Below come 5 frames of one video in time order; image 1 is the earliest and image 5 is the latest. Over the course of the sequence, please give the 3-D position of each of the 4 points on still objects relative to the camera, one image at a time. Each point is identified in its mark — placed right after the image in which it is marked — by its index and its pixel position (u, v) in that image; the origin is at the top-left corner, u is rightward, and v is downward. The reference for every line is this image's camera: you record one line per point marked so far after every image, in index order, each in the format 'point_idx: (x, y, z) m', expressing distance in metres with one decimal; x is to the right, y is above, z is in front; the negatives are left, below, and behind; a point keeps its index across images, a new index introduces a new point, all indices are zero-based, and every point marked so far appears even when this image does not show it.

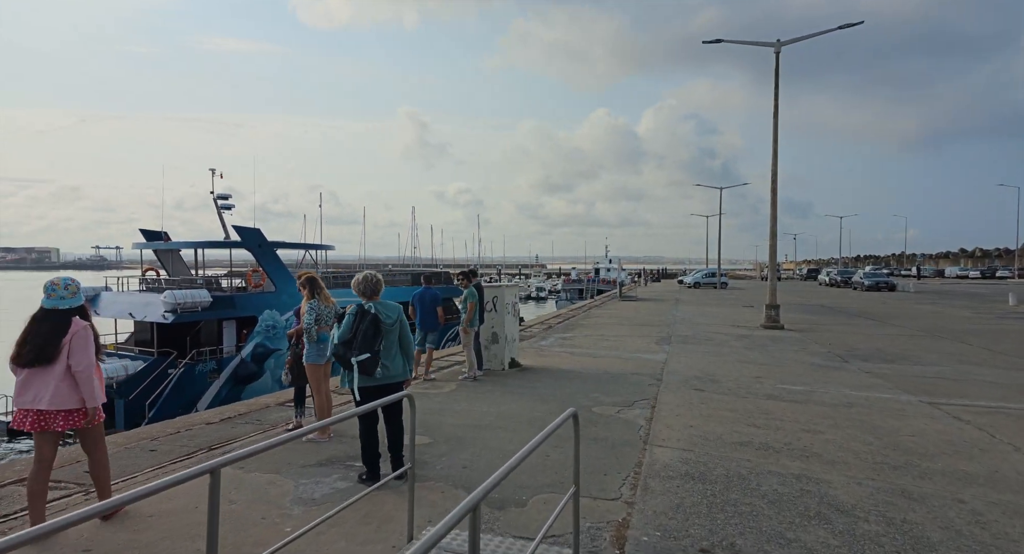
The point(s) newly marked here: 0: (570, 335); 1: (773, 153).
0: (+1.6, -1.5, +16.0) m
1: (+8.0, +3.8, +18.2) m
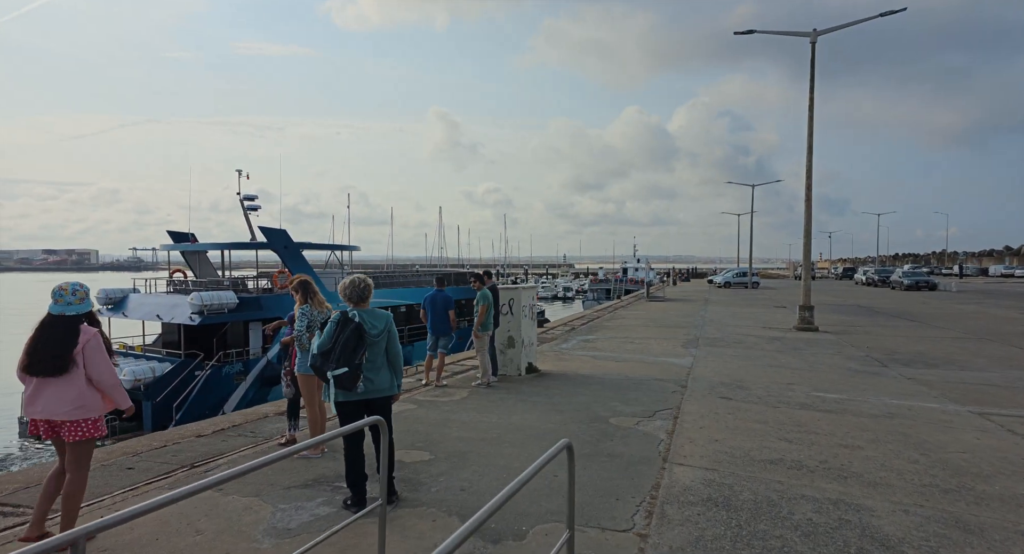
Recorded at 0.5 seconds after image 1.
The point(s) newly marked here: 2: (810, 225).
0: (+2.1, -1.6, +15.5) m
1: (+8.6, +3.8, +17.5) m
2: (+8.8, +1.6, +17.8) m
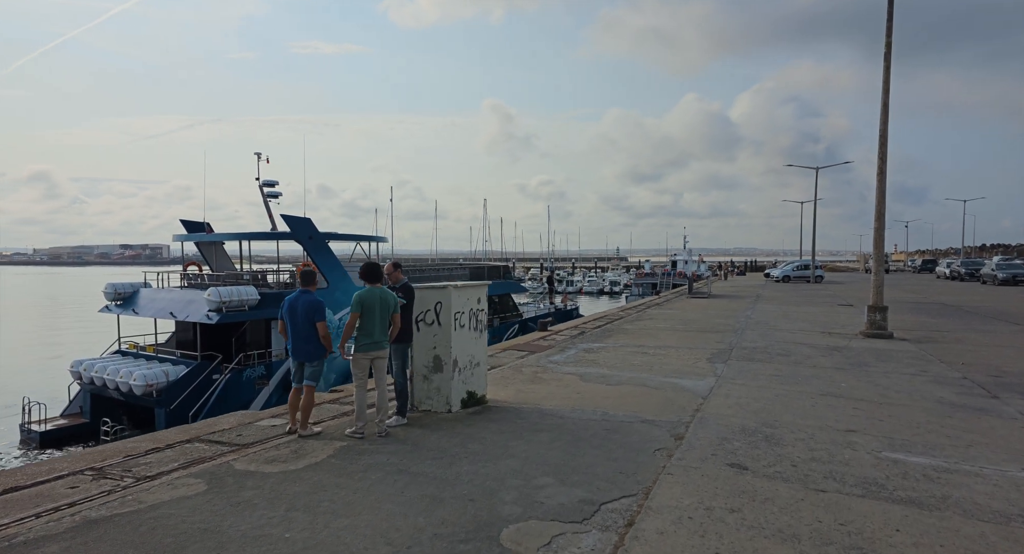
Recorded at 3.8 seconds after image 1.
0: (+1.9, -1.4, +12.6) m
1: (+8.5, +3.9, +13.9) m
2: (+8.8, +1.7, +14.2) m
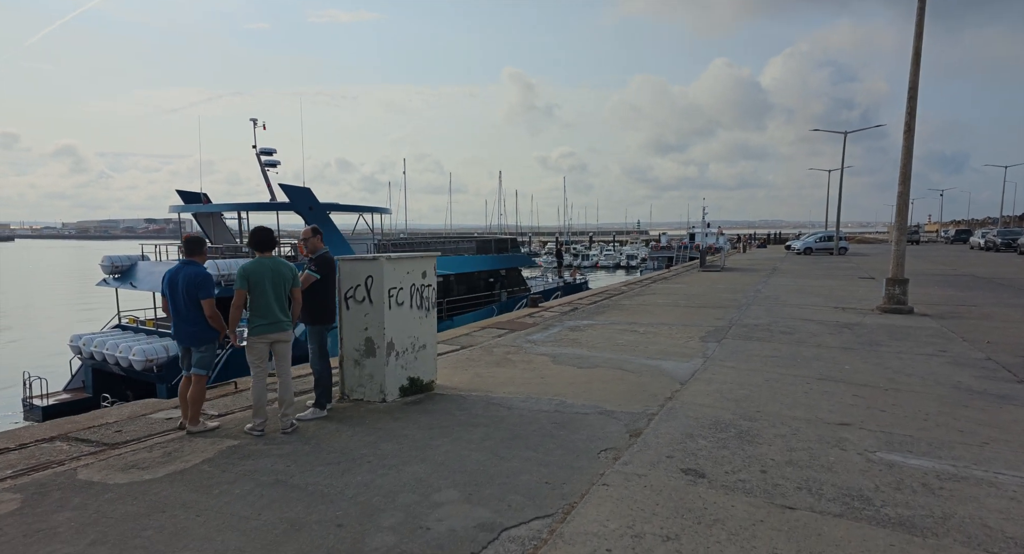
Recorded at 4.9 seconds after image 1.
0: (+1.5, -0.9, +11.7) m
1: (+8.2, +4.5, +12.5) m
2: (+8.4, +2.3, +12.9) m
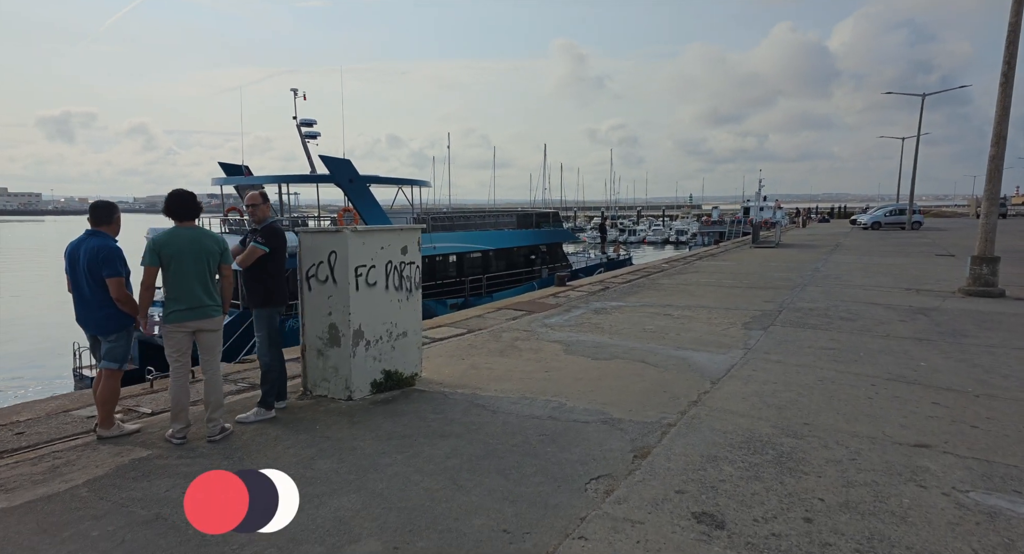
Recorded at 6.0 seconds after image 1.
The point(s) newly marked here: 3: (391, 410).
0: (+1.9, -0.5, +10.6) m
1: (+8.7, +4.9, +10.6) m
2: (+8.9, +2.7, +11.0) m
3: (-1.0, -1.1, +4.8) m
